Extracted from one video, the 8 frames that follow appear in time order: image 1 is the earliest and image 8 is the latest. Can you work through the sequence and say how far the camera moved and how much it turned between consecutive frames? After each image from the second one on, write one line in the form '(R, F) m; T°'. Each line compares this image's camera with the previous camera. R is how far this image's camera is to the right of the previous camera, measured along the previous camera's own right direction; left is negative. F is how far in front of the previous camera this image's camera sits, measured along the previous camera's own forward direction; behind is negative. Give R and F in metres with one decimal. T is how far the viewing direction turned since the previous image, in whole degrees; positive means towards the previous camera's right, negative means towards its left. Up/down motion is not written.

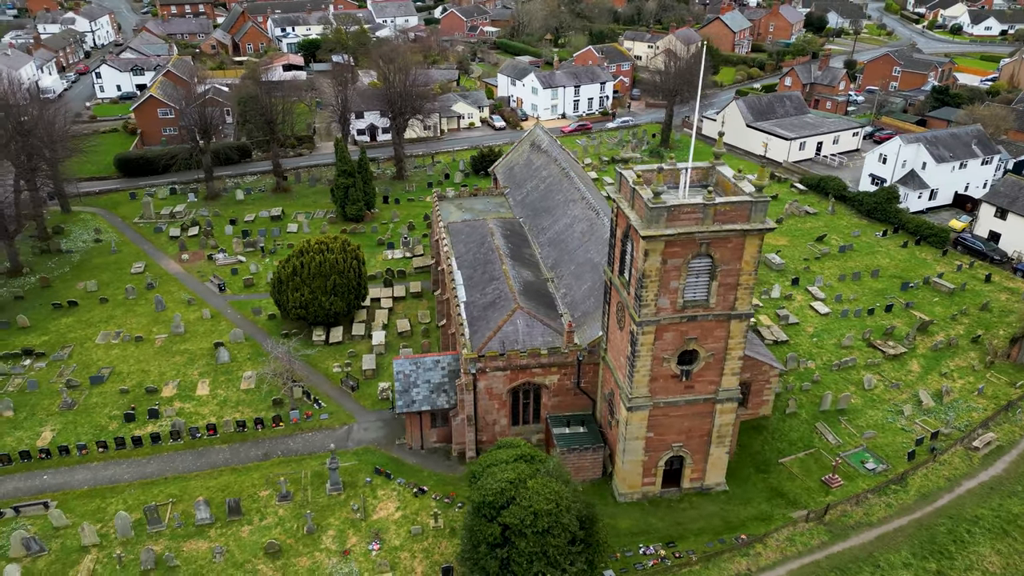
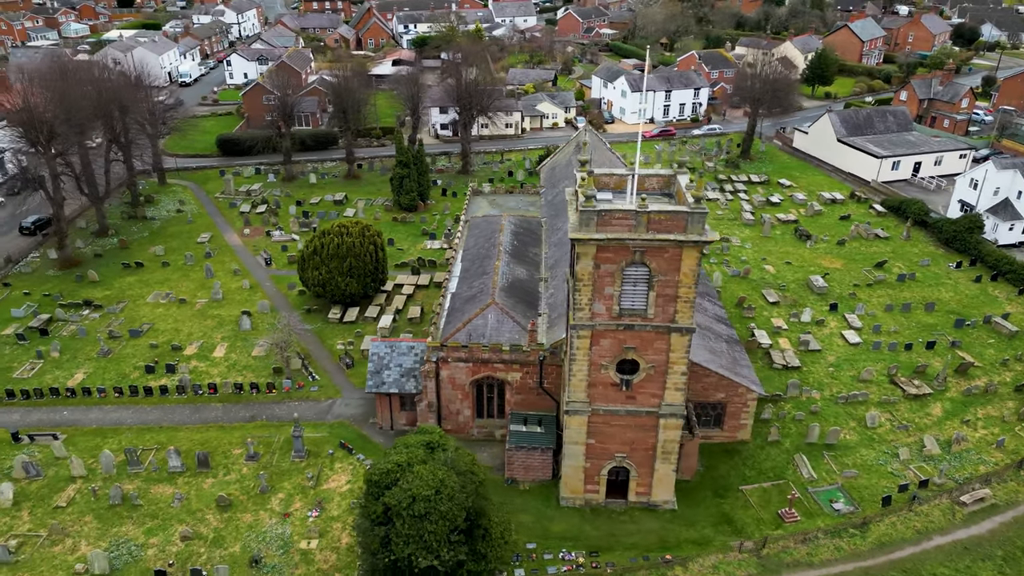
(+7.8, +0.2) m; -10°
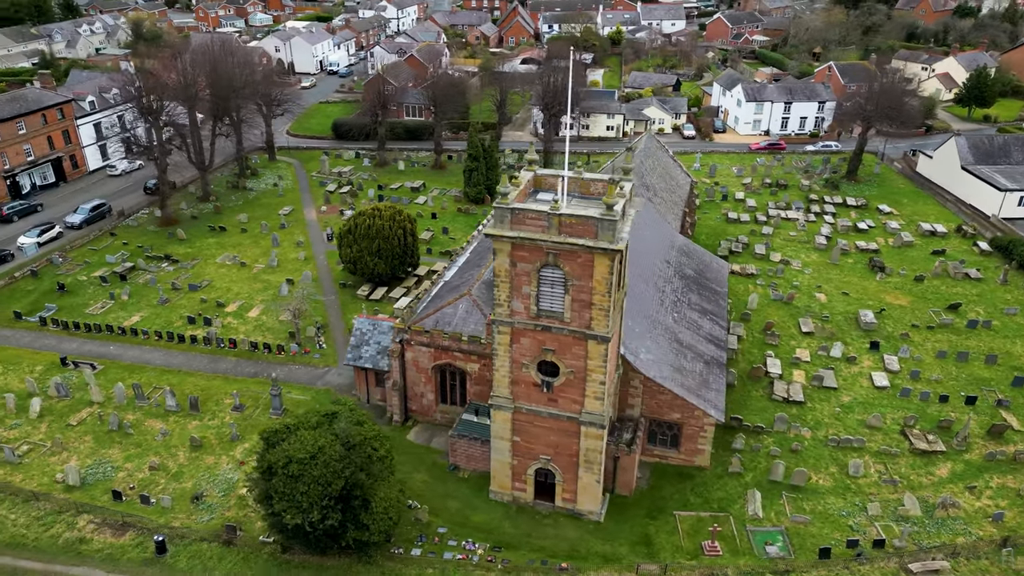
(+9.5, +0.5) m; -12°
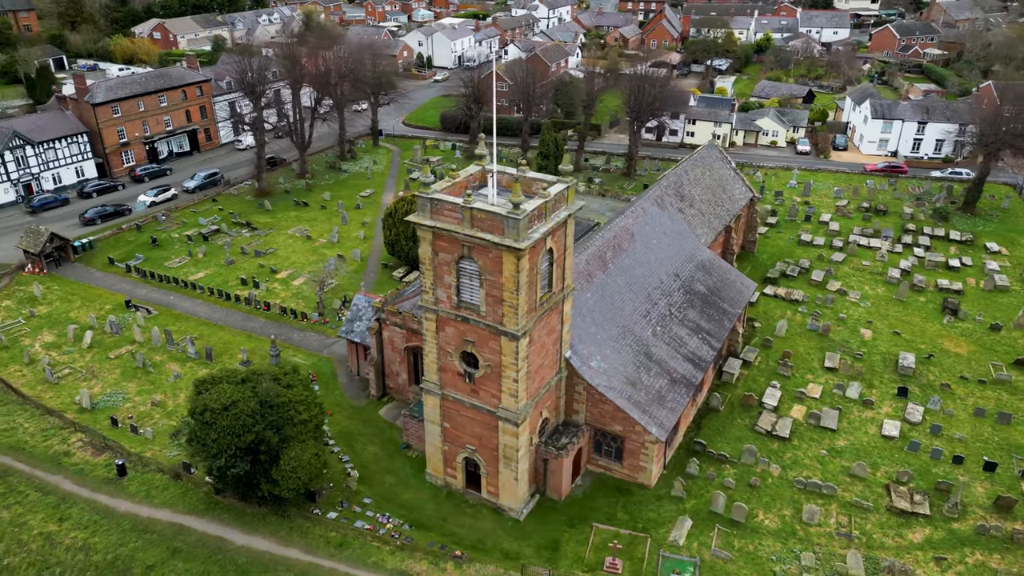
(+9.6, +0.5) m; -13°
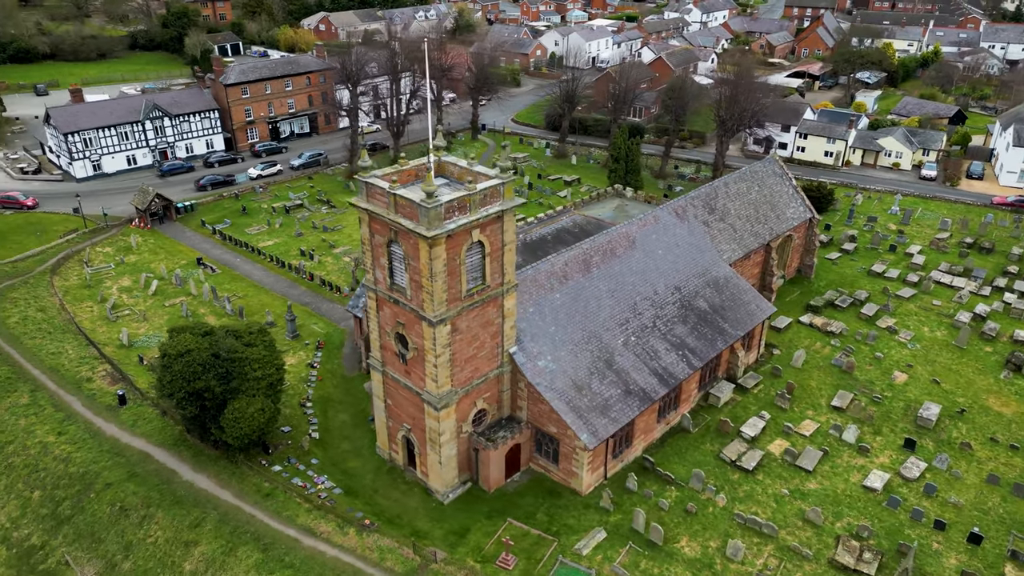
(+9.6, +0.4) m; -13°
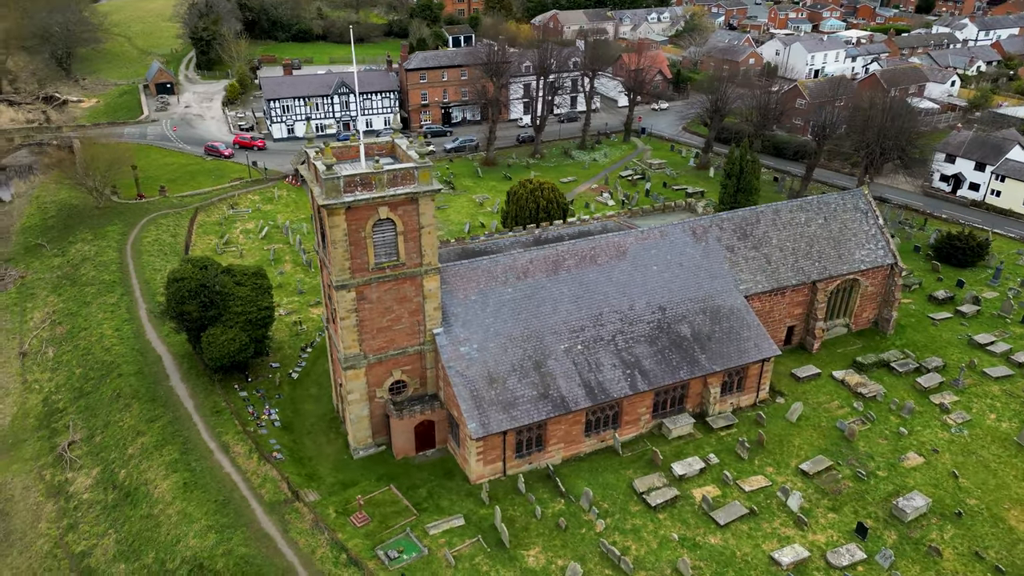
(+15.0, +1.7) m; -20°
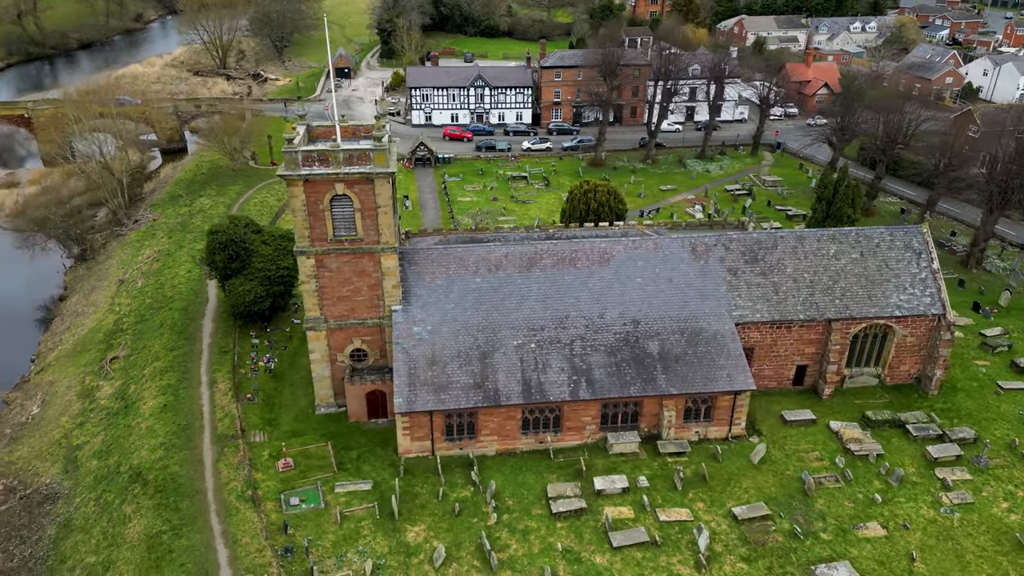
(+12.0, +1.0) m; -16°
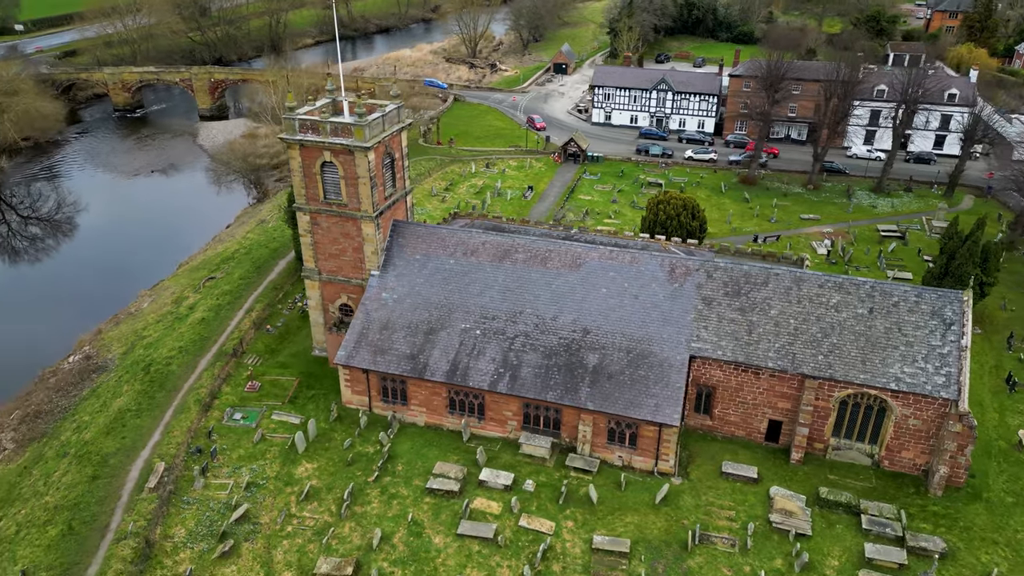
(+16.1, +2.0) m; -21°
